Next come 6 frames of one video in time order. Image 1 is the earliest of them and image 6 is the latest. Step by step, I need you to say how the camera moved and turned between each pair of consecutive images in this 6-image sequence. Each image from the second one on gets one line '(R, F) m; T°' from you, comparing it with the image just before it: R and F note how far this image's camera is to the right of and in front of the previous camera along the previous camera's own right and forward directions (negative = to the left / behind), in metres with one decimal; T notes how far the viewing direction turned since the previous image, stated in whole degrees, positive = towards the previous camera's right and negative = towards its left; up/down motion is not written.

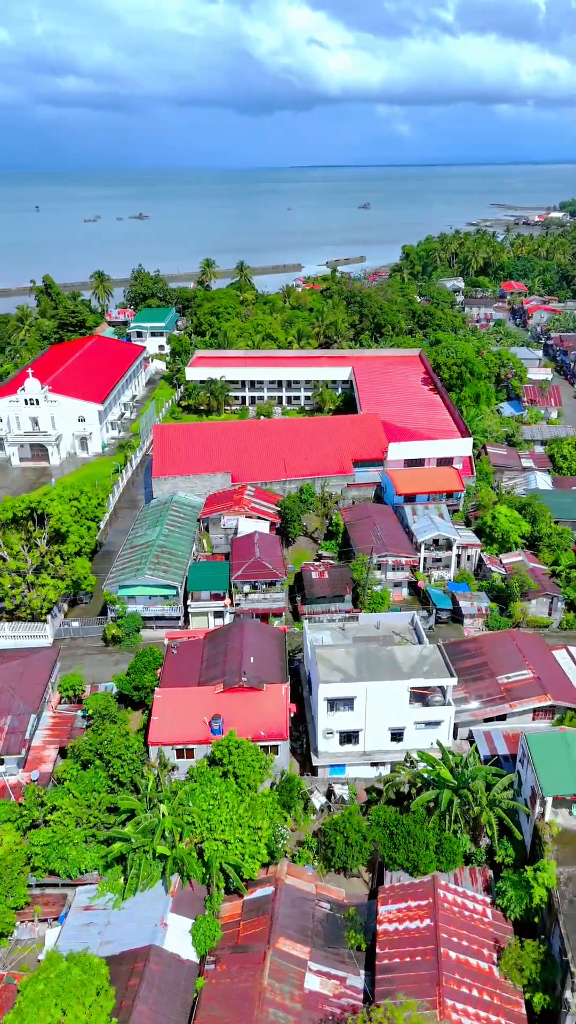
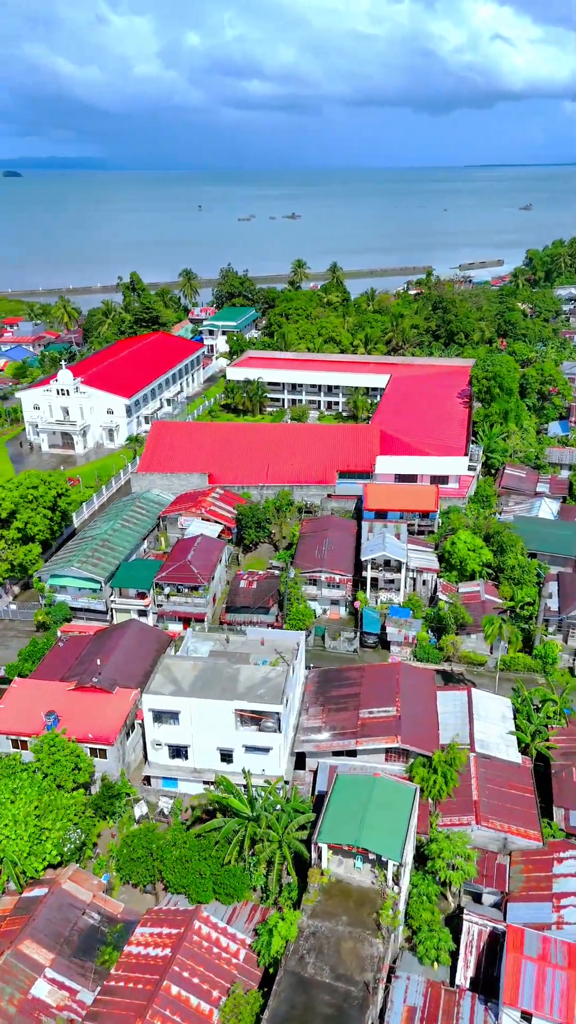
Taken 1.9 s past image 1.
(+7.9, +1.2) m; -10°
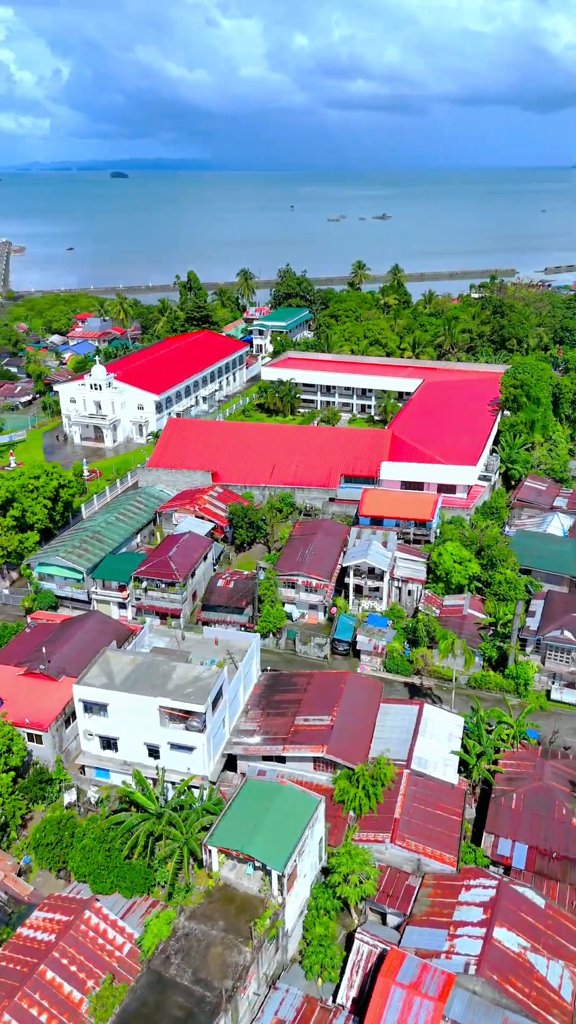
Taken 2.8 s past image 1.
(+3.9, +0.3) m; -6°
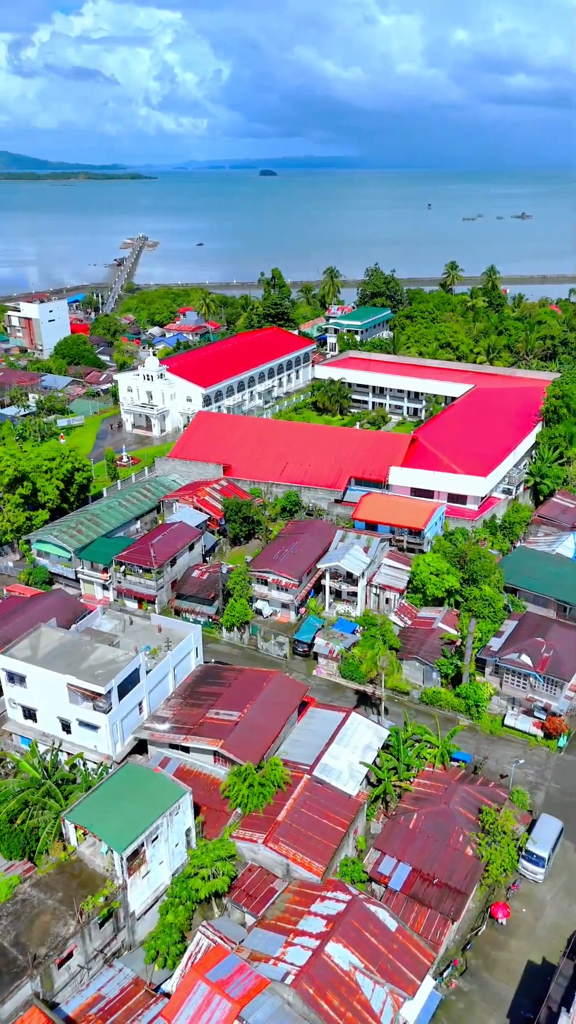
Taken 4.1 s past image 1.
(+5.6, +0.3) m; -9°
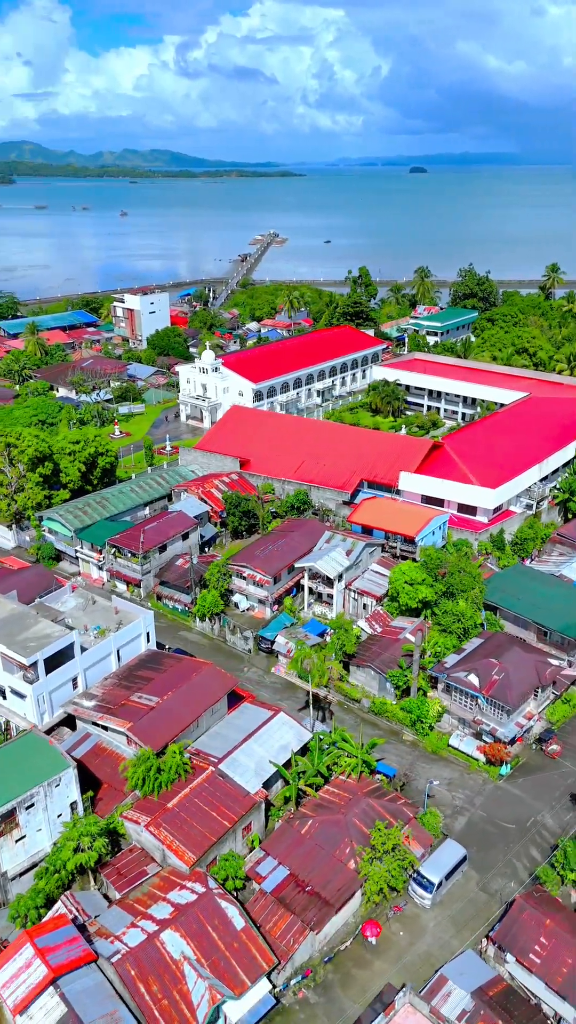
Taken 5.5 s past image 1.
(+5.6, +0.3) m; -9°
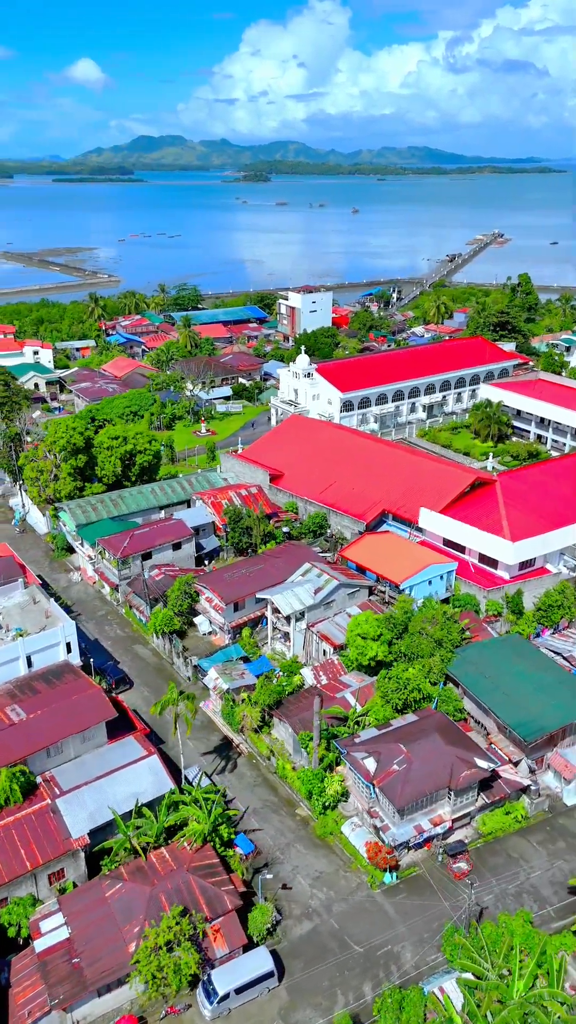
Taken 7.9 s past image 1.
(+8.5, +3.5) m; -16°
